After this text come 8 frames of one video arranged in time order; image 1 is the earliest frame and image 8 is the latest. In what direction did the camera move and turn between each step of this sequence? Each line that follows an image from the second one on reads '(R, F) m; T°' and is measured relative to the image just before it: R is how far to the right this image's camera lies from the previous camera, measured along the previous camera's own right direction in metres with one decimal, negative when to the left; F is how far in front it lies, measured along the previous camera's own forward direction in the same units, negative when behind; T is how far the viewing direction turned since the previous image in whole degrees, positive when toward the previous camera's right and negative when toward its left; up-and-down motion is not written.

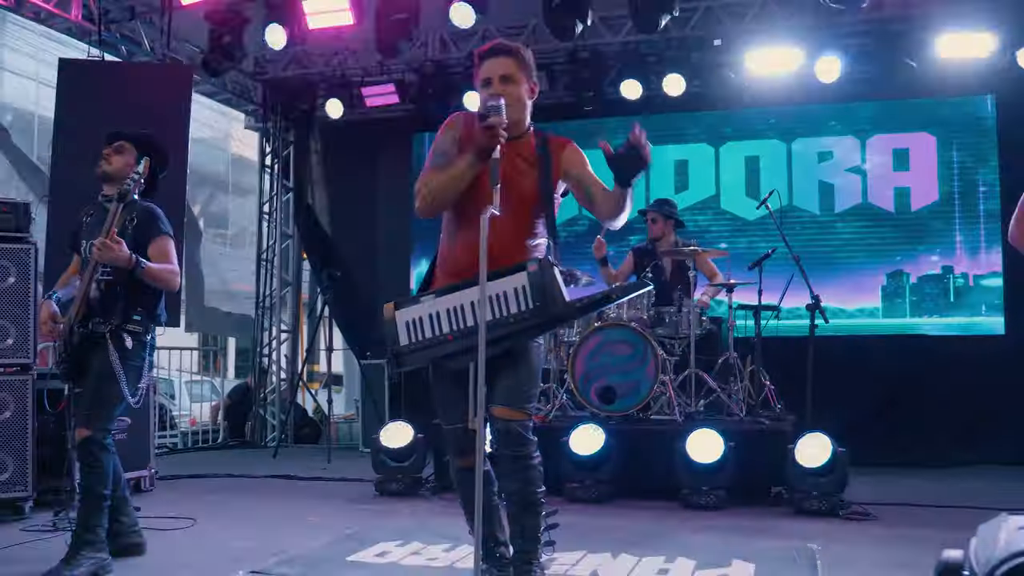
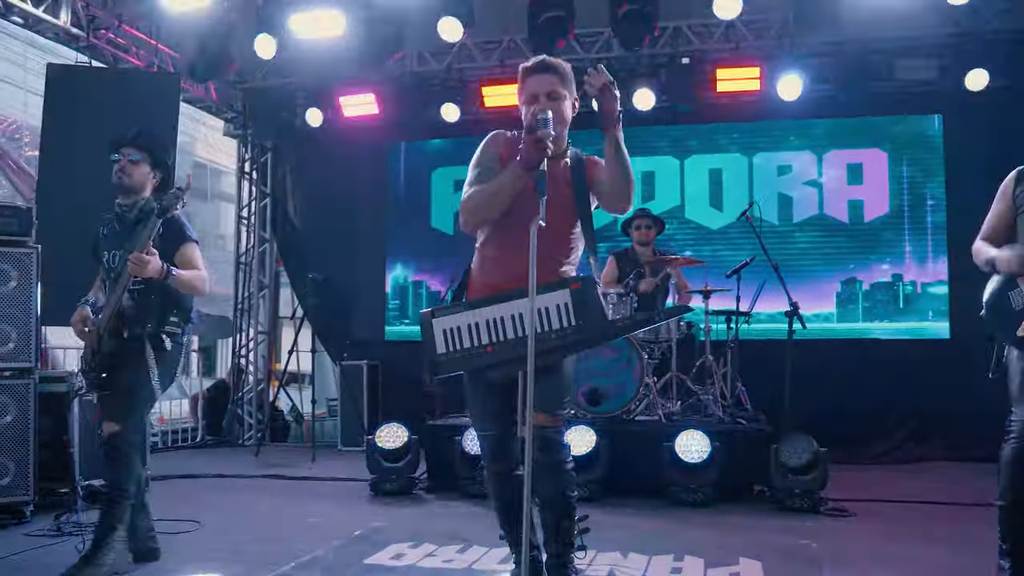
(-0.3, -0.3) m; +4°
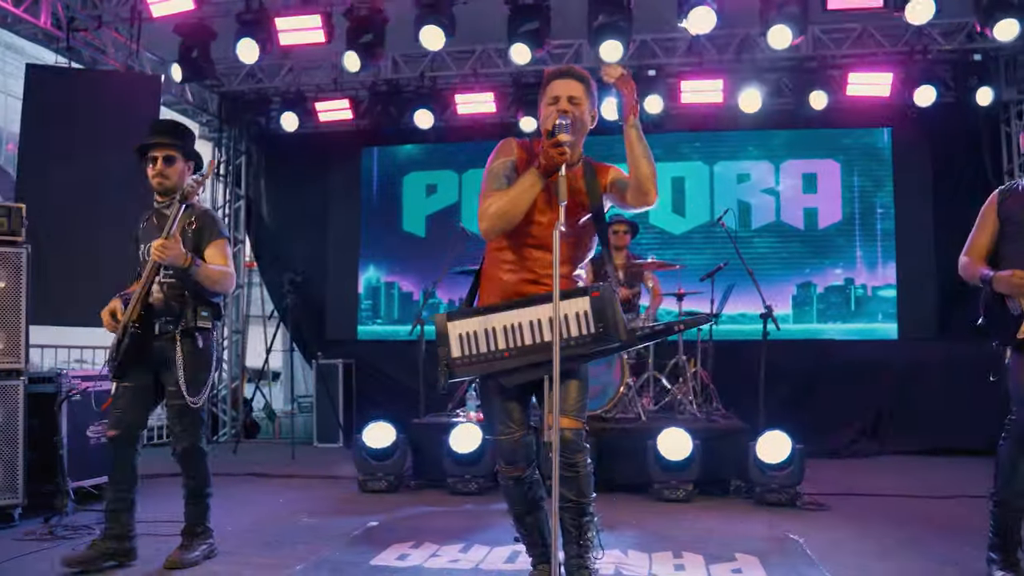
(-0.4, -0.2) m; +5°
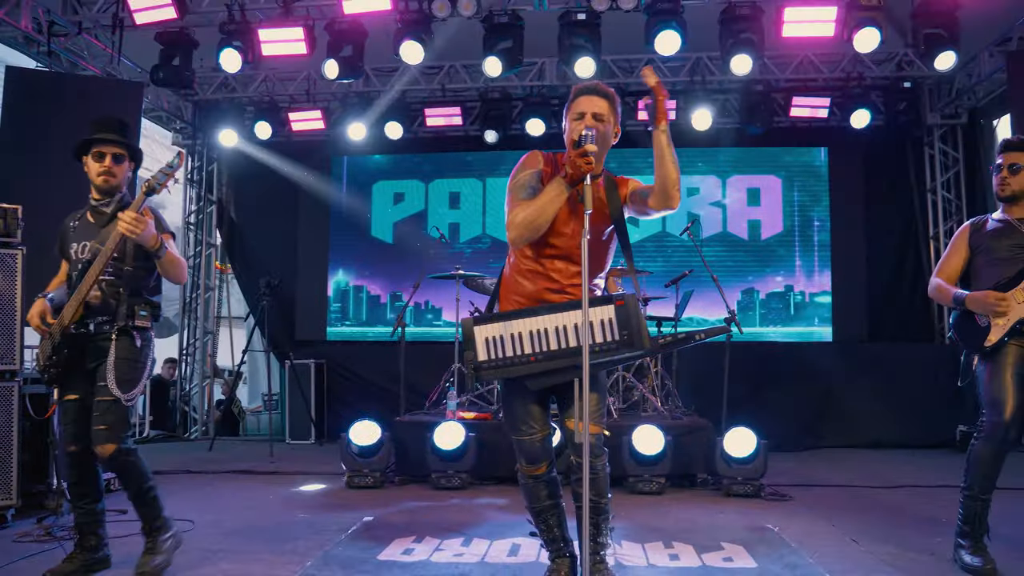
(-0.5, -0.4) m; +6°
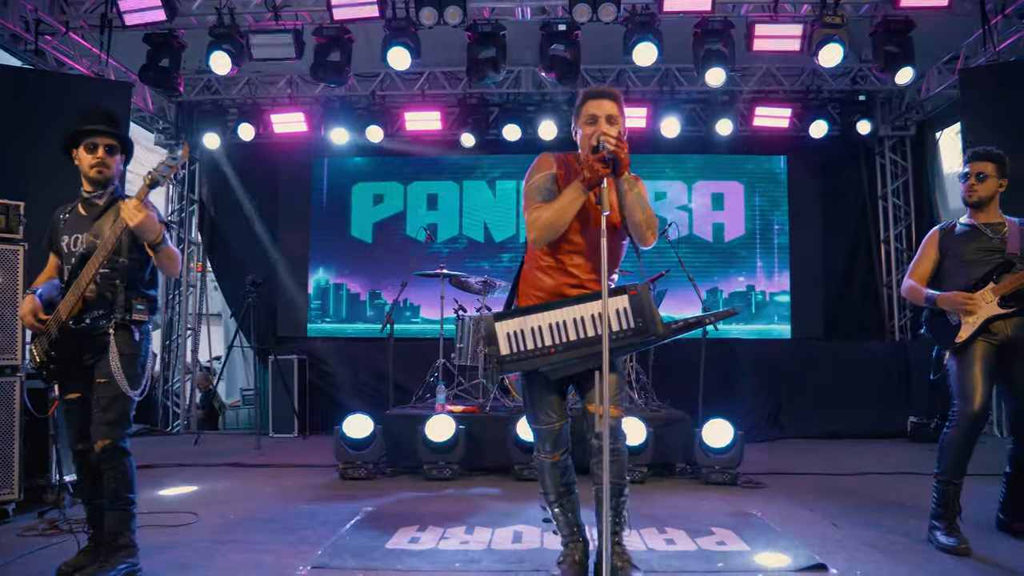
(-0.4, -0.3) m; +4°
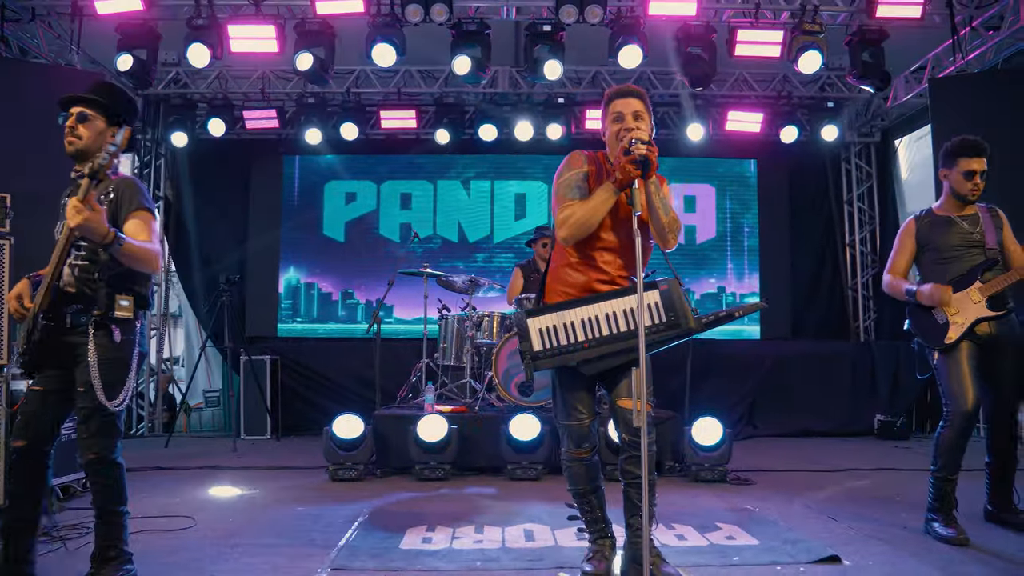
(-0.5, 0.0) m; +5°
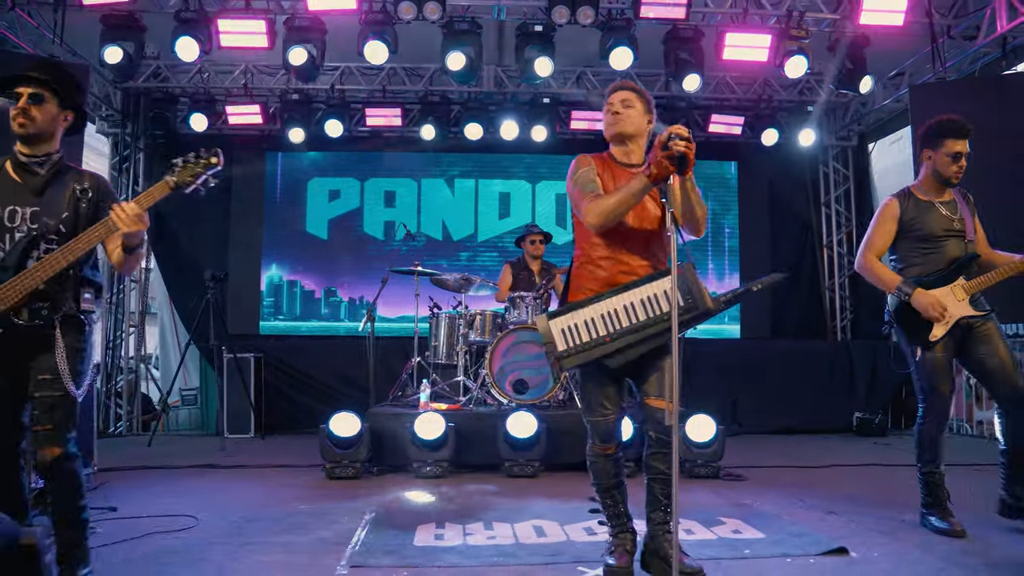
(-0.4, 0.0) m; +4°
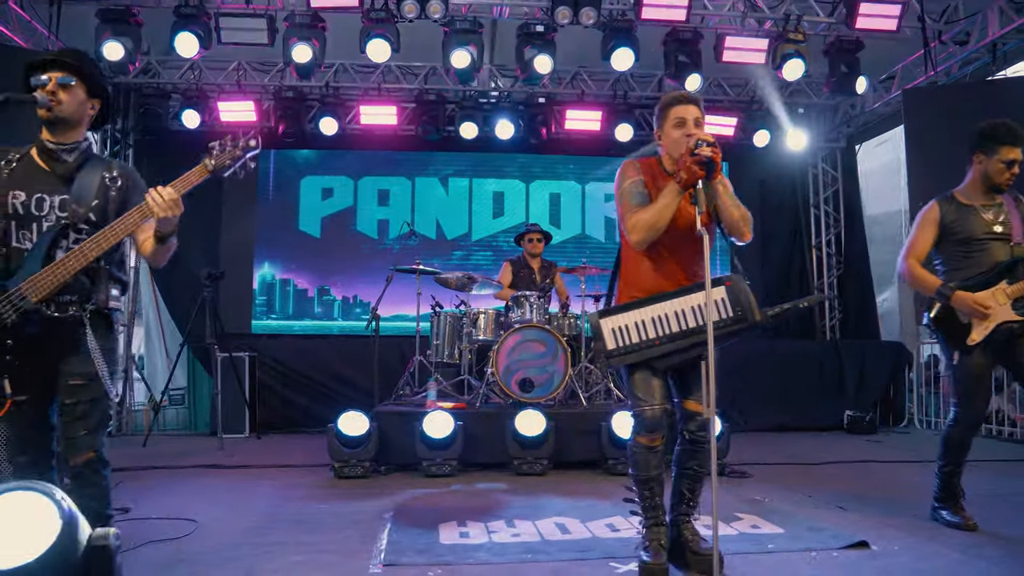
(-0.4, 0.0) m; +3°
